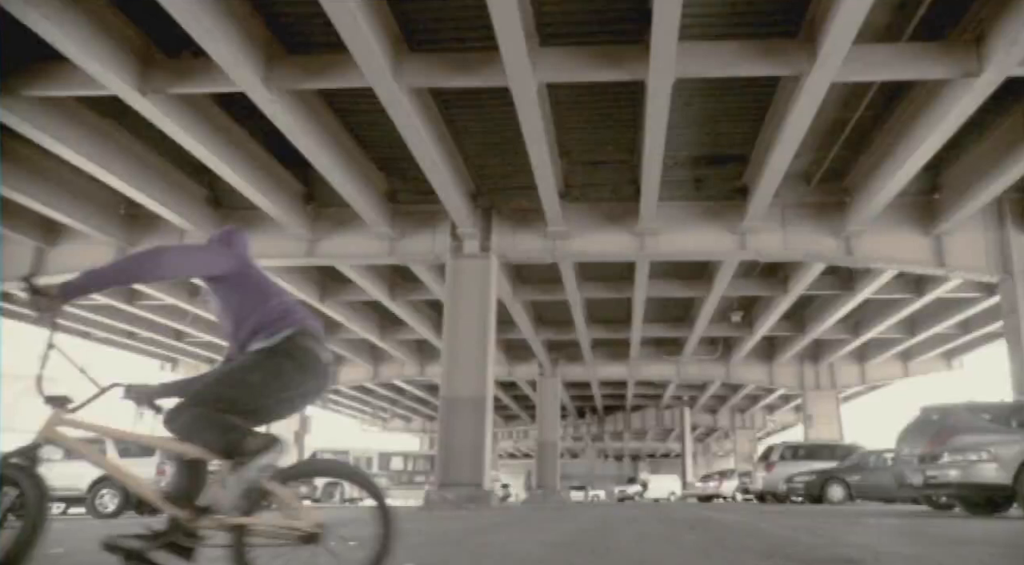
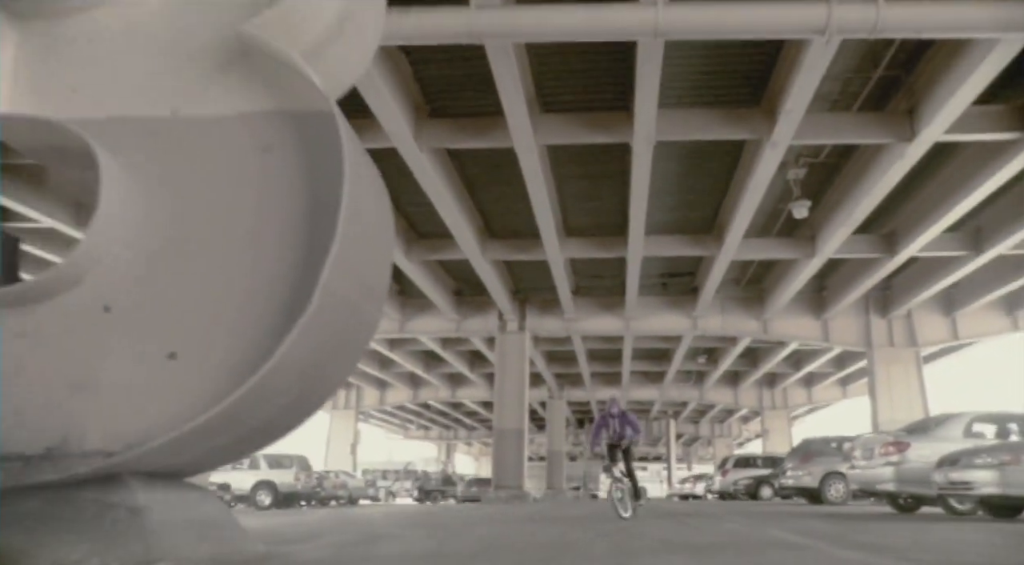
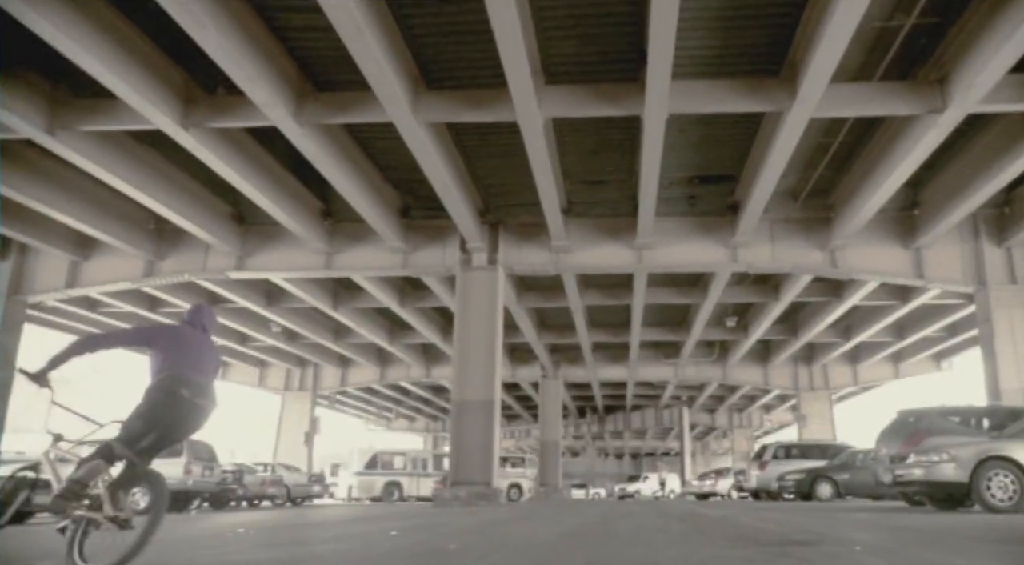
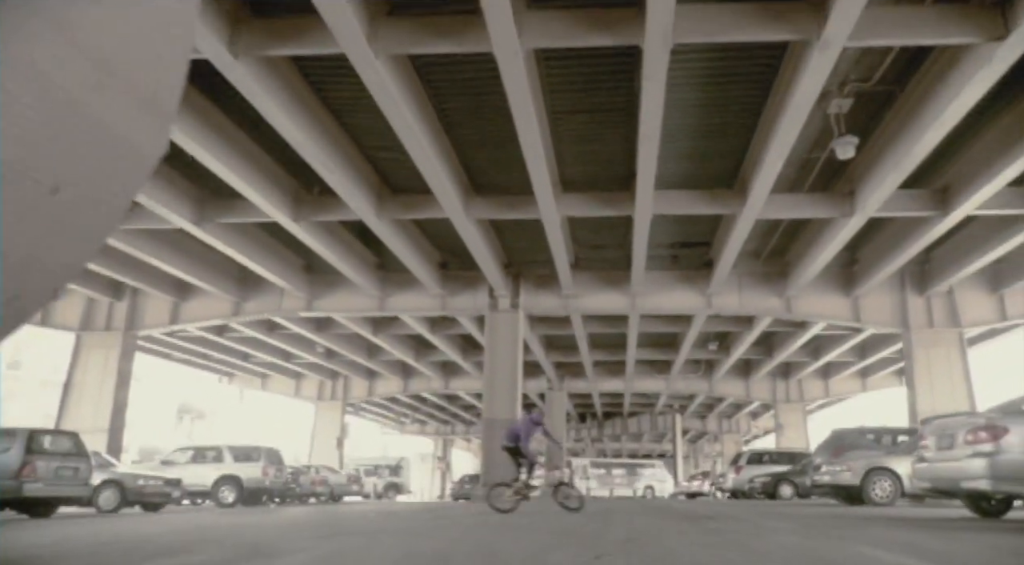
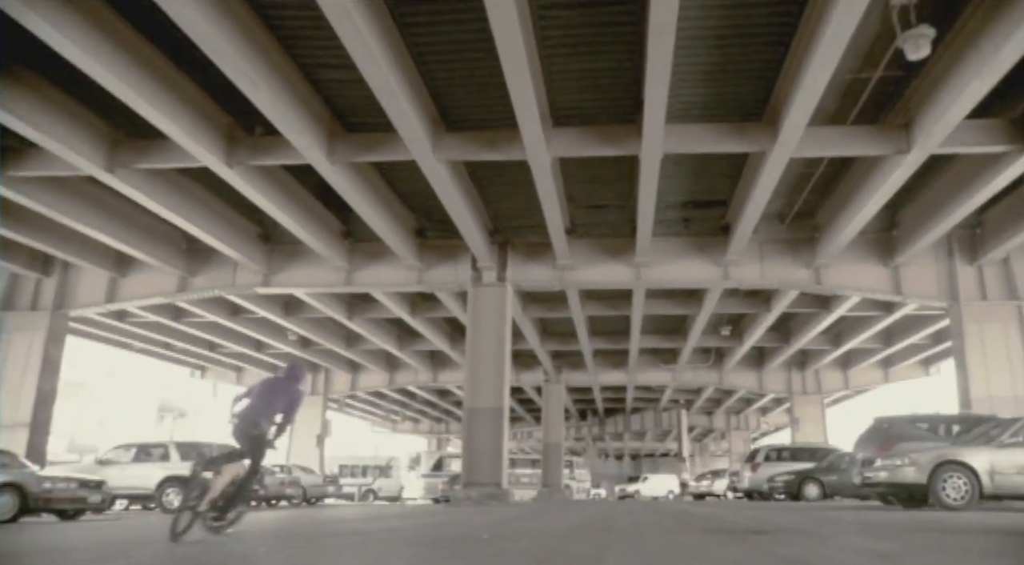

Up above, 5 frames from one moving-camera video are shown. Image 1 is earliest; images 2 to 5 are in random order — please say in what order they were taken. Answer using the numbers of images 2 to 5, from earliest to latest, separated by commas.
3, 5, 4, 2
